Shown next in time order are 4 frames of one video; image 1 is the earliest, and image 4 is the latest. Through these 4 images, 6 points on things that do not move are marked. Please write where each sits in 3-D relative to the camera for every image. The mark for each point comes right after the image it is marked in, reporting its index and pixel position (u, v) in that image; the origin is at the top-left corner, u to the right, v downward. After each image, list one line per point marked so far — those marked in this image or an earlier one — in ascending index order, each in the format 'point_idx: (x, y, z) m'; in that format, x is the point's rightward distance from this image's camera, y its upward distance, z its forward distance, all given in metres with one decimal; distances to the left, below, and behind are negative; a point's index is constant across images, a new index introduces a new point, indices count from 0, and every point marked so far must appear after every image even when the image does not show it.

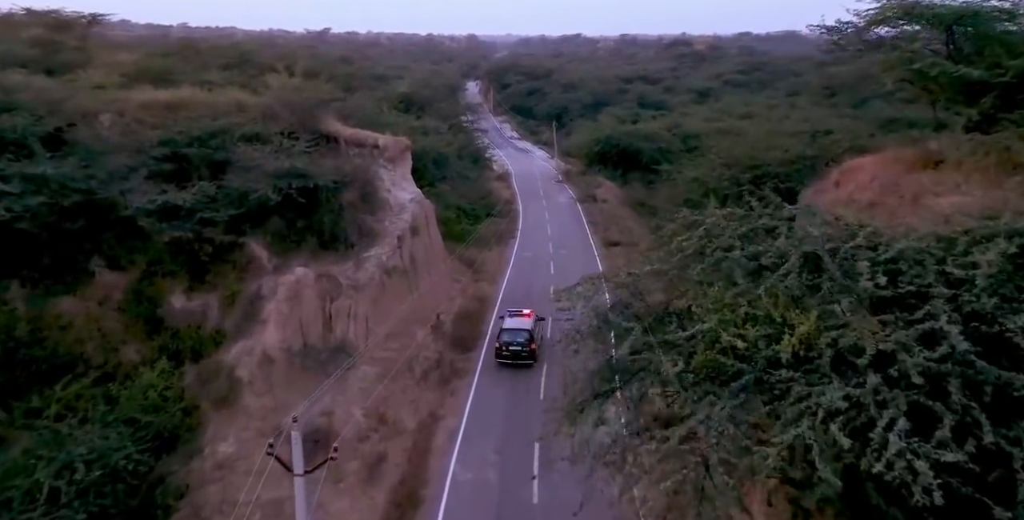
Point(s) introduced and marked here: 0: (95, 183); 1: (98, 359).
0: (-11.1, +2.1, +18.6) m
1: (-10.3, -2.4, +17.4) m
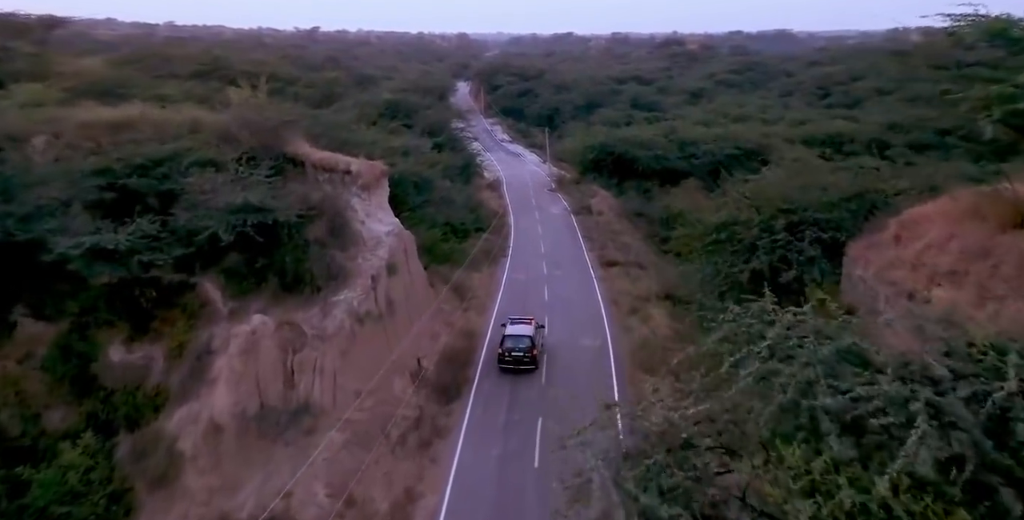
0: (-11.4, +0.9, +15.9) m
1: (-10.6, -3.6, +14.7) m
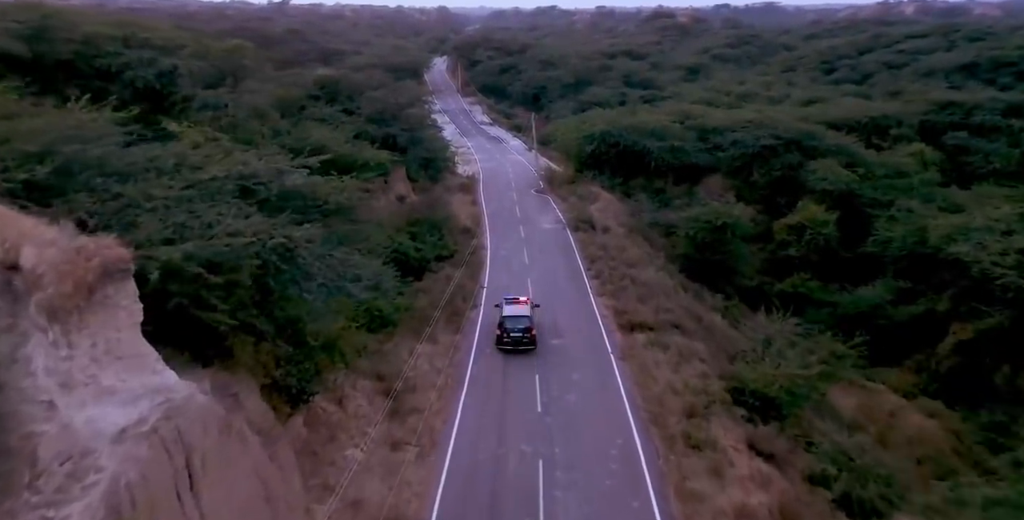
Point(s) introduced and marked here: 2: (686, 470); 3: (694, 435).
0: (-11.9, -2.0, +2.8) m
1: (-11.0, -6.5, +1.8) m
2: (+3.9, -4.8, +15.9) m
3: (+4.5, -4.3, +17.2) m
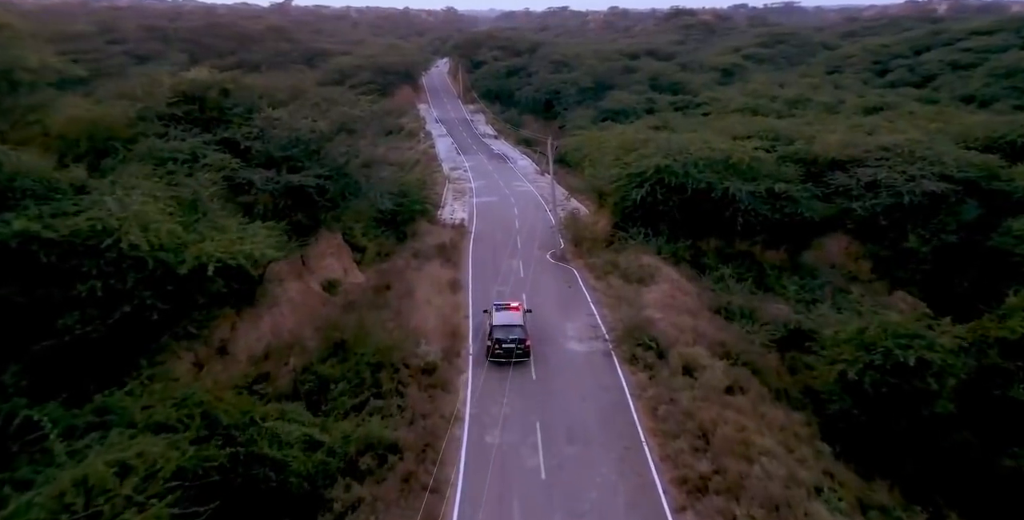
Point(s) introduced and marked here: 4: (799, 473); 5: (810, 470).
0: (-12.4, -6.7, -15.0) m
1: (-11.5, -11.2, -16.0) m
2: (+3.6, -9.5, -2.2) m
3: (+4.3, -9.1, -0.8) m
4: (+6.3, -4.8, +15.5) m
5: (+7.1, -5.1, +16.3) m
